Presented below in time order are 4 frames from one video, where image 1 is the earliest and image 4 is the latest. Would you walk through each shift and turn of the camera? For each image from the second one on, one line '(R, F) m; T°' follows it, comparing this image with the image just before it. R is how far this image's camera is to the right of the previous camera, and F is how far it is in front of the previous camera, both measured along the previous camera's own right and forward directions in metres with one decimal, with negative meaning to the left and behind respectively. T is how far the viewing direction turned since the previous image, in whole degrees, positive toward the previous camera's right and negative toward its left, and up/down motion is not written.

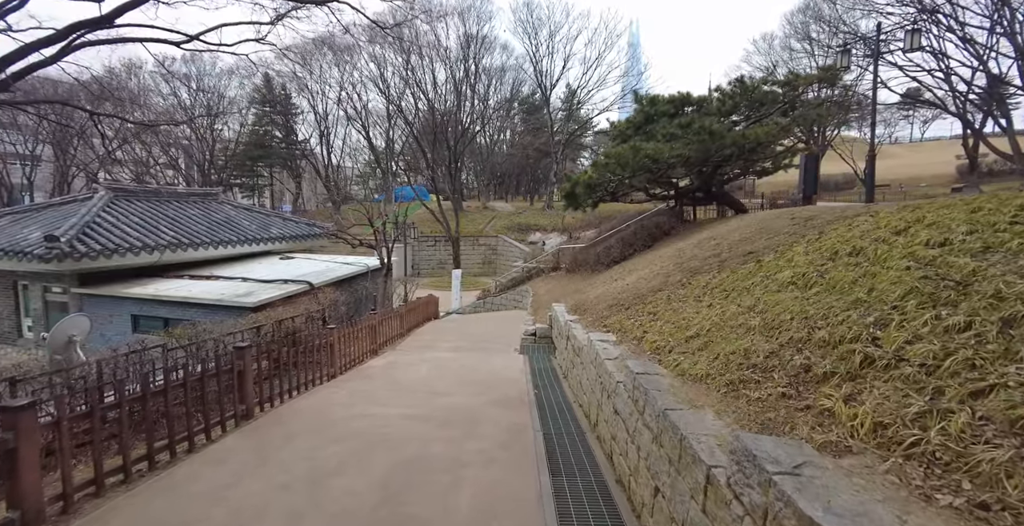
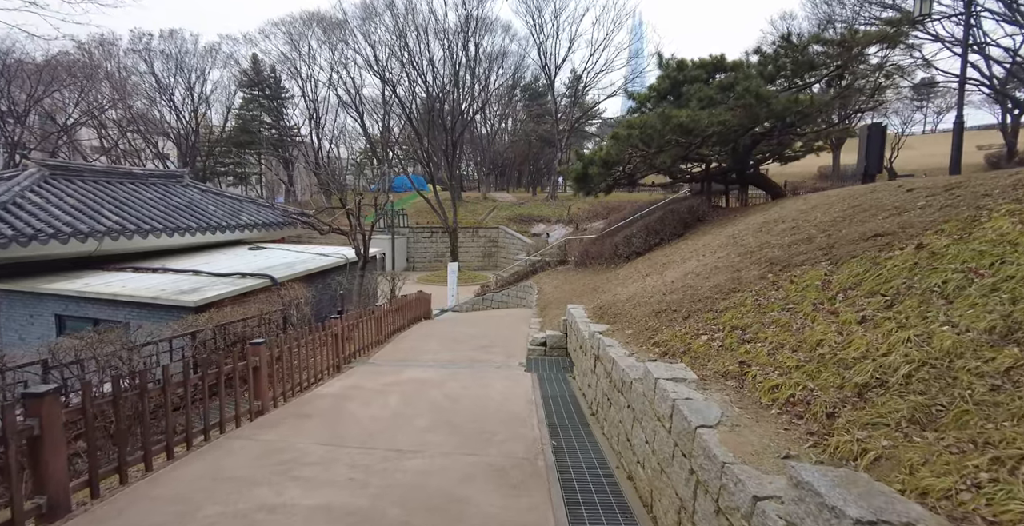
(0.0, +1.7) m; 0°
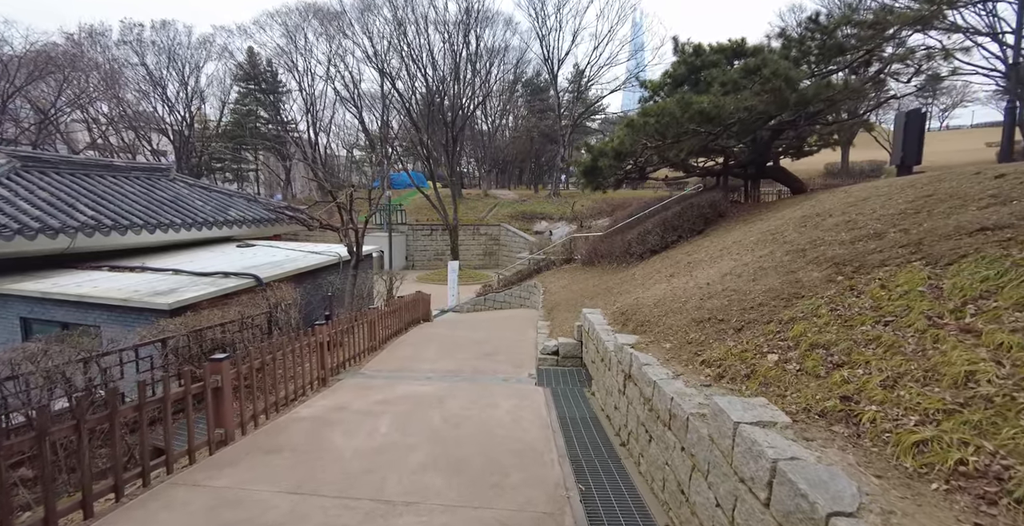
(-0.1, +0.7) m; 0°
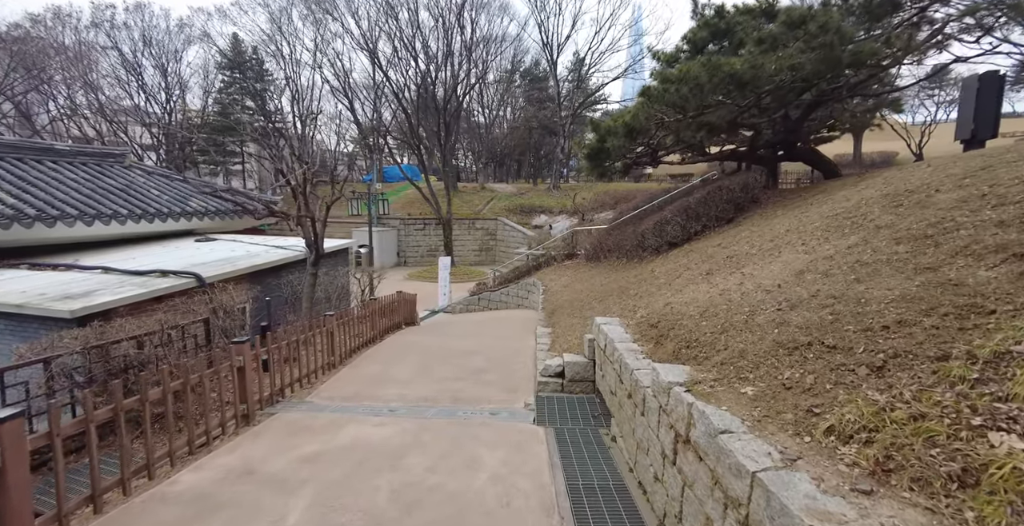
(+0.1, +1.3) m; 0°
